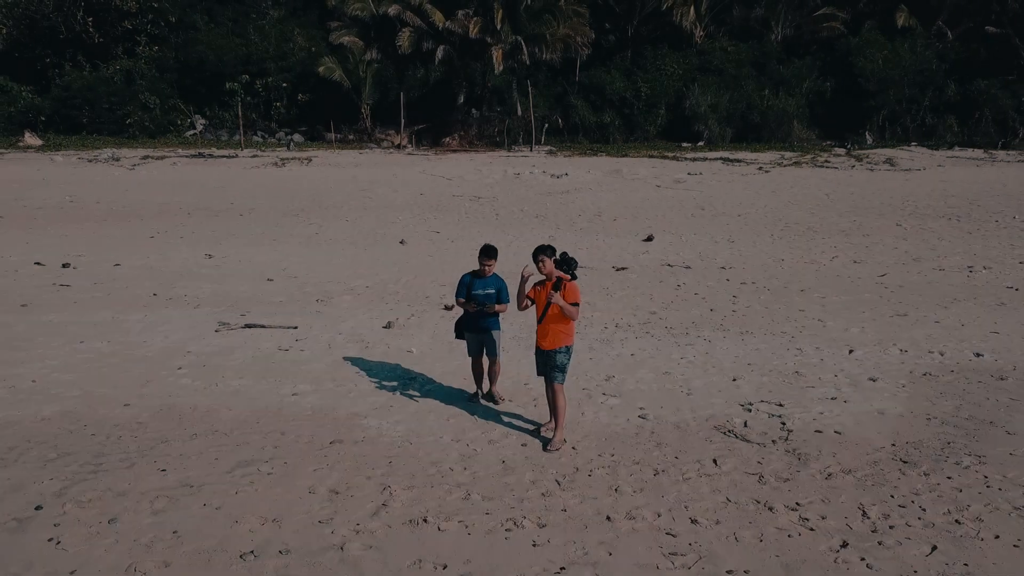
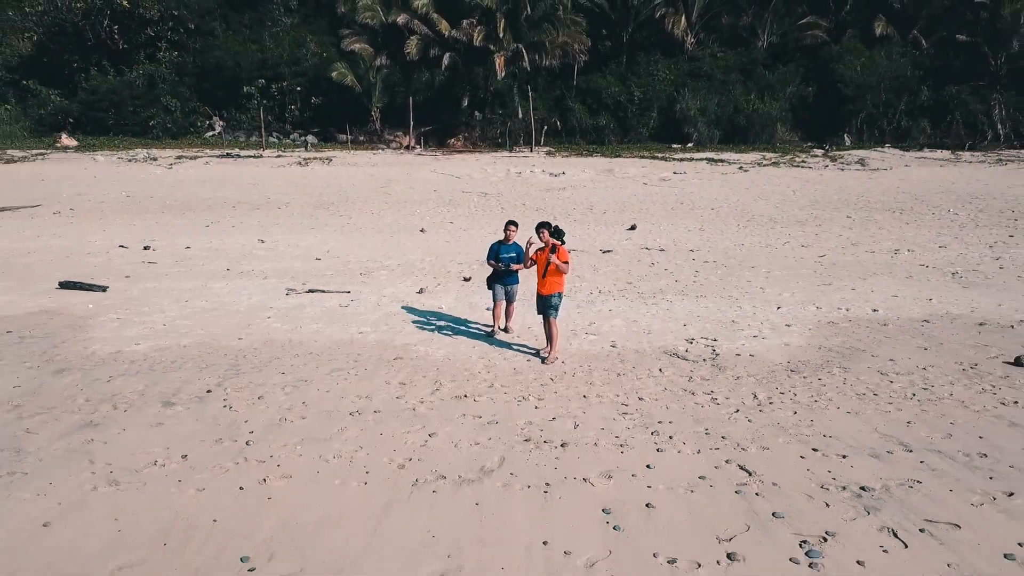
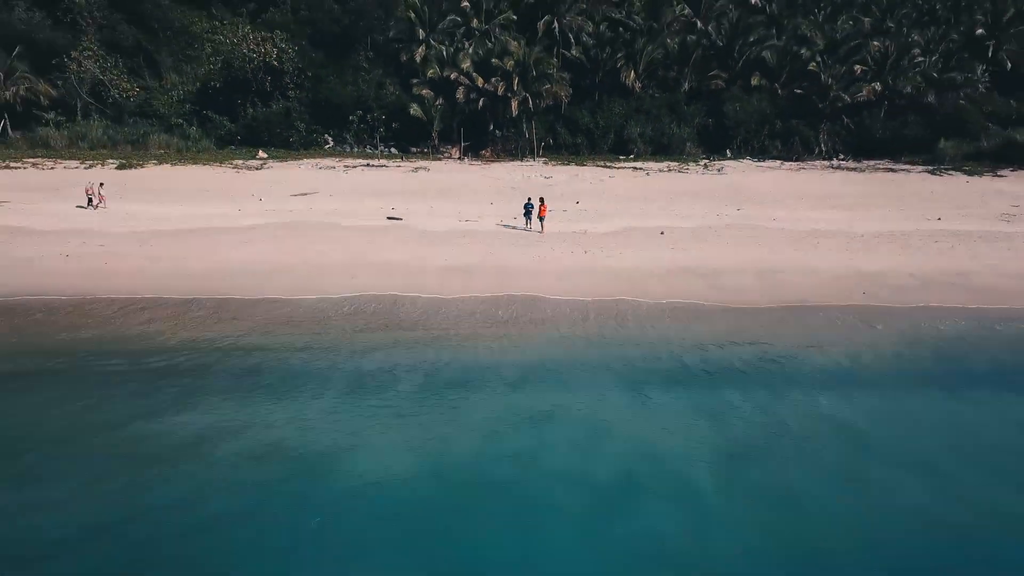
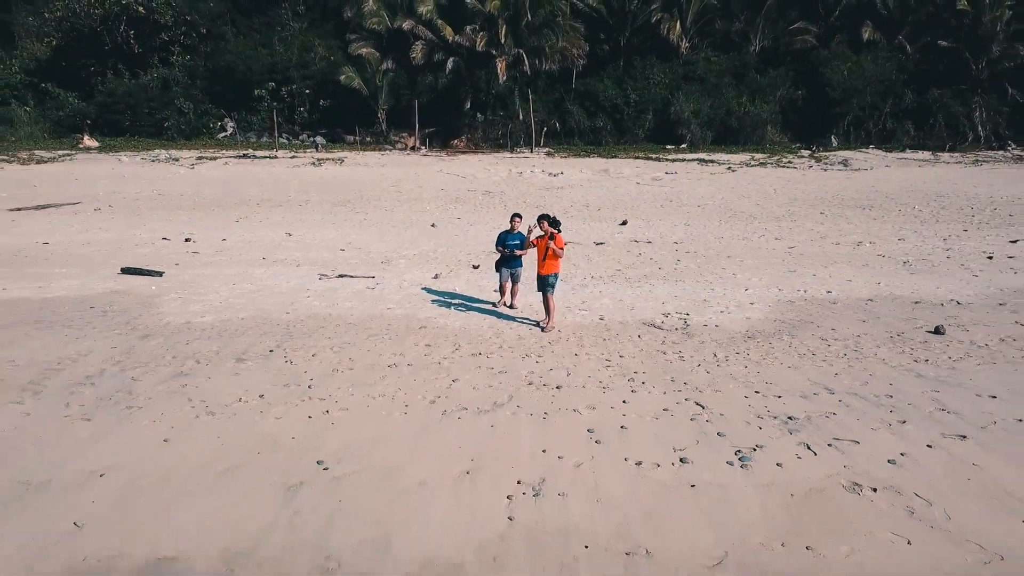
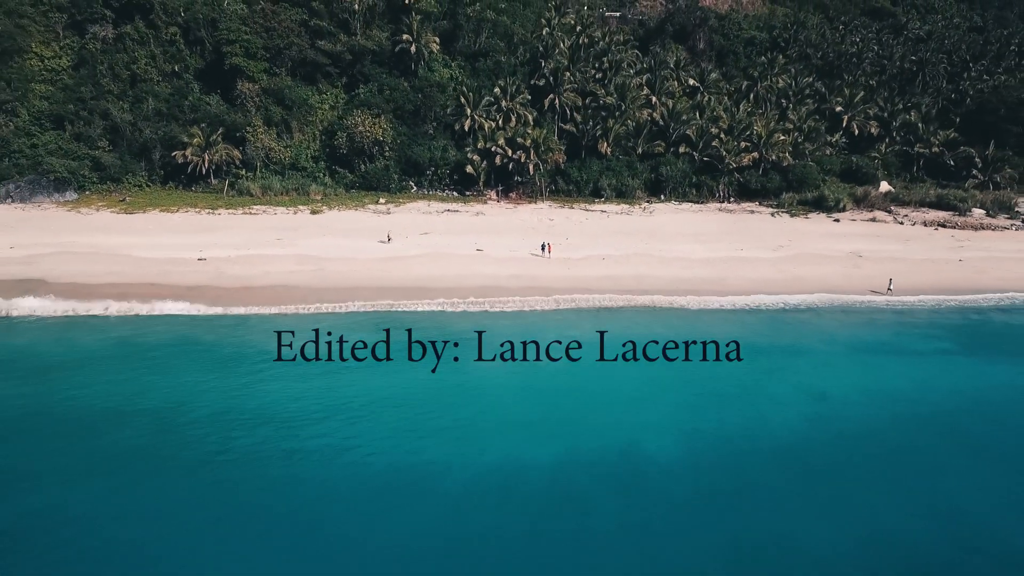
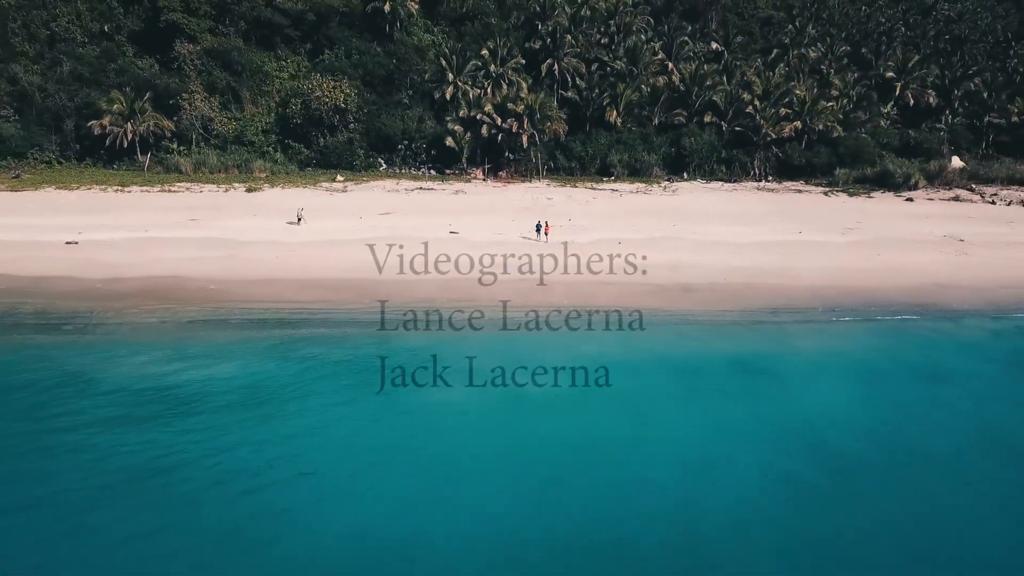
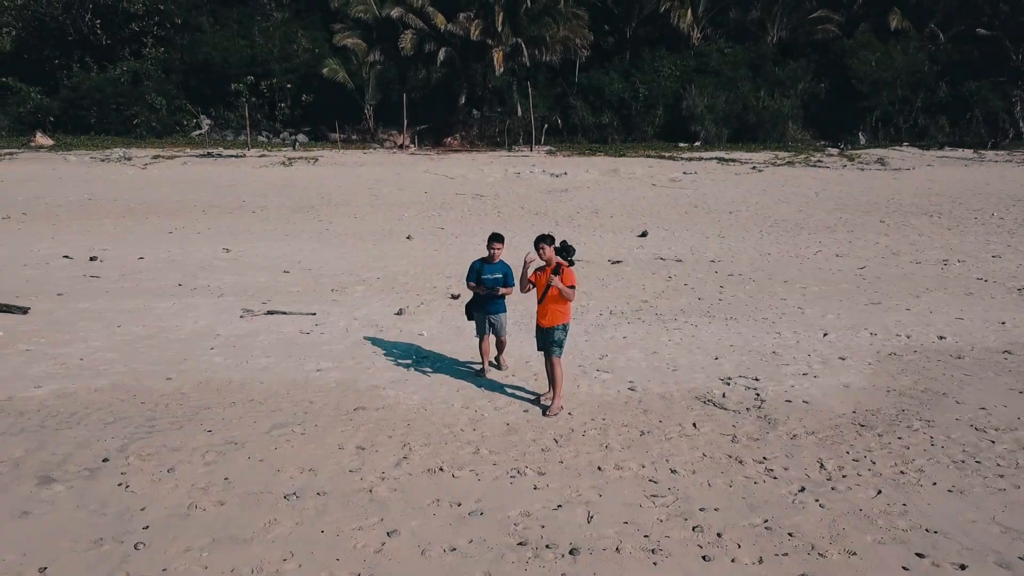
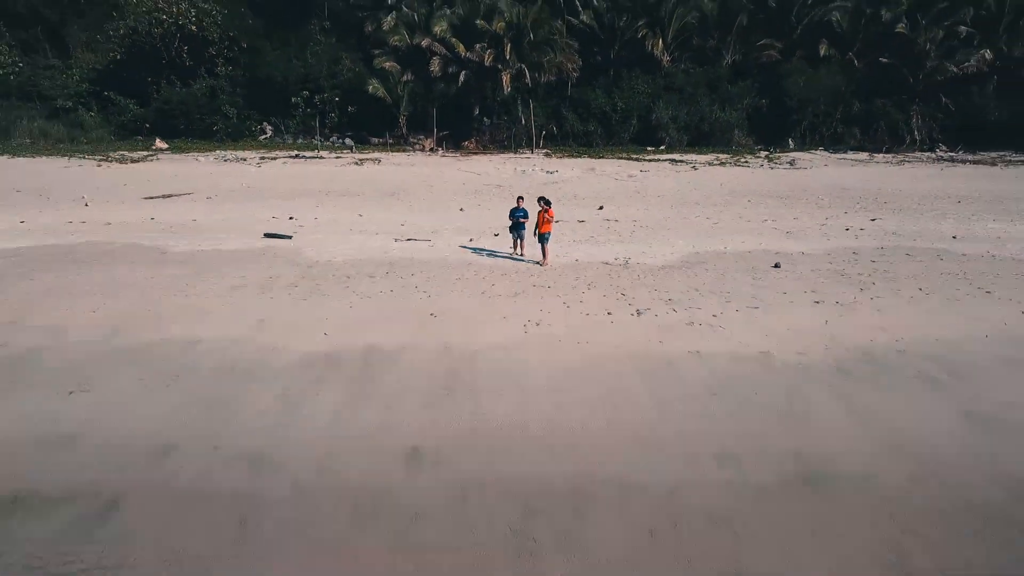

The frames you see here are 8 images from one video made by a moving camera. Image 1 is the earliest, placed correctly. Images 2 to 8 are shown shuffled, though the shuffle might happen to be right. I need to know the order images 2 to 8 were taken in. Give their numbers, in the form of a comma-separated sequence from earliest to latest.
7, 2, 4, 8, 3, 6, 5
